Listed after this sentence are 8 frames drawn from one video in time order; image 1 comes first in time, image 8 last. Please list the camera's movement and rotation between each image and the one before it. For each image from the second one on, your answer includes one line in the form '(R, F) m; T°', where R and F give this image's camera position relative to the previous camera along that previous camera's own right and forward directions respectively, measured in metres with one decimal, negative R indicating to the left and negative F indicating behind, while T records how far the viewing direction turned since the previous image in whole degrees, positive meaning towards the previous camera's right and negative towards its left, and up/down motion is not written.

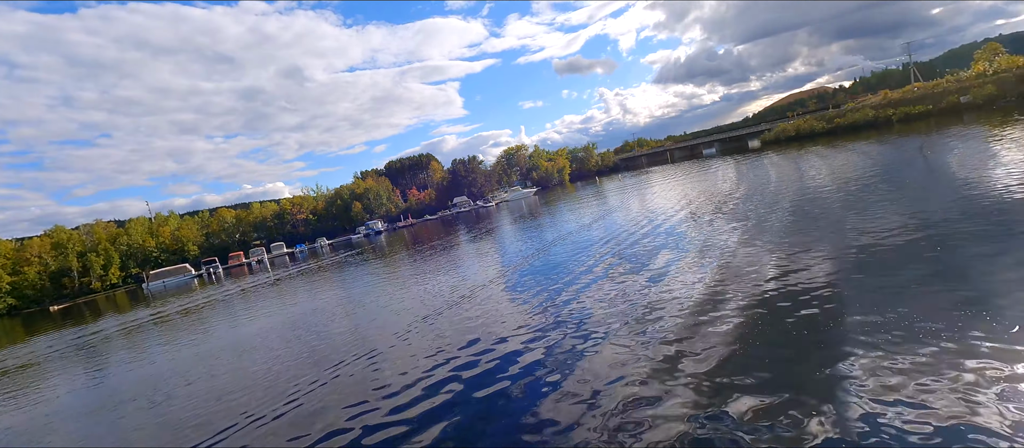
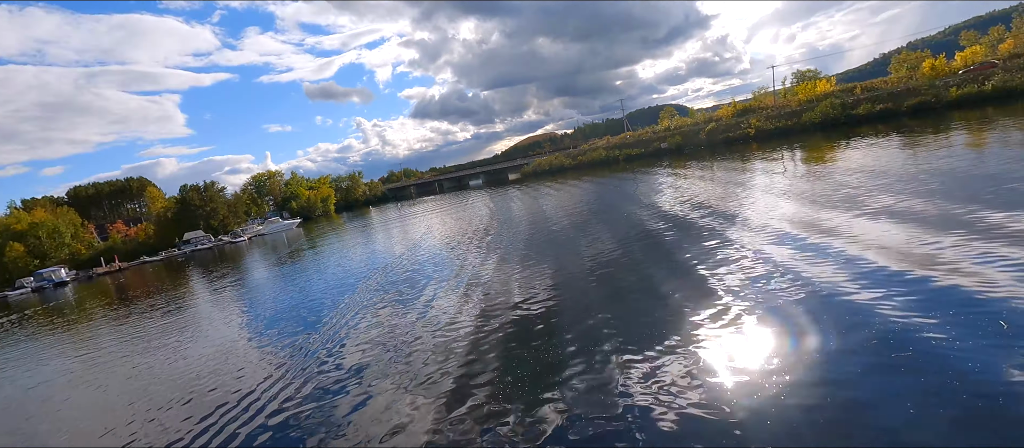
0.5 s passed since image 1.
(-0.8, +0.4) m; +30°
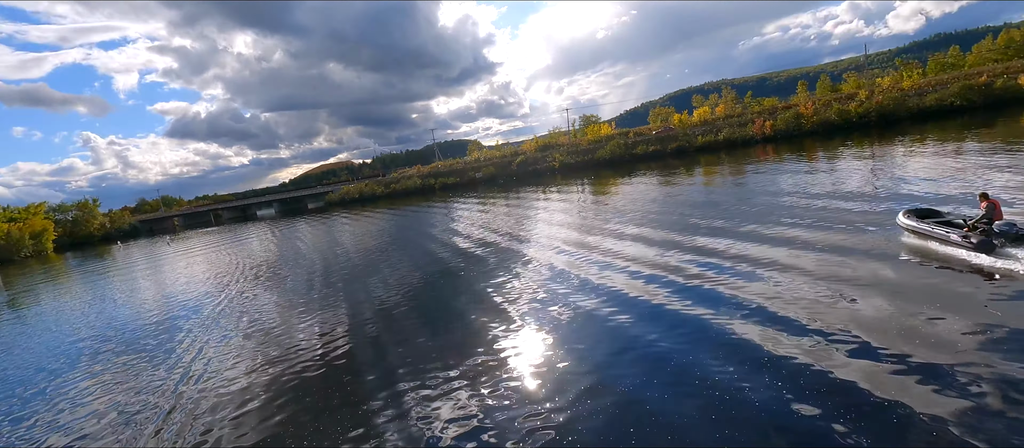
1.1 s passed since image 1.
(-0.7, +0.2) m; +25°
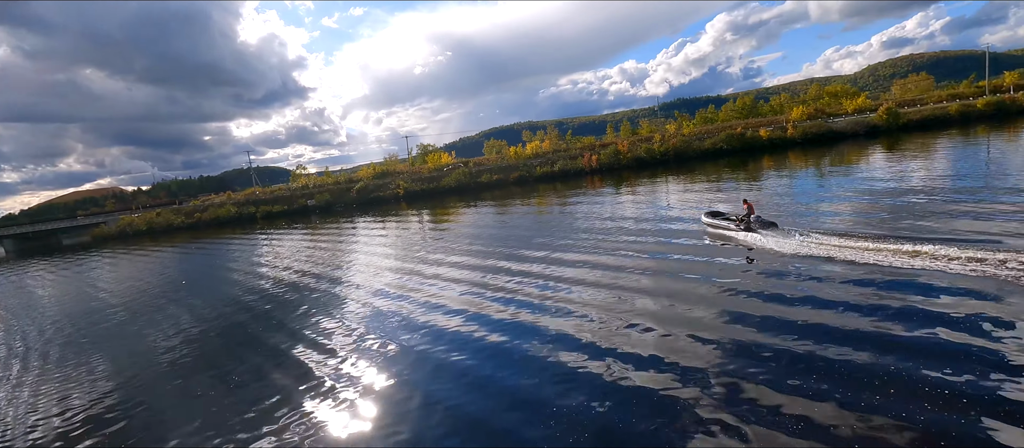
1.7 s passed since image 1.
(-0.6, -0.3) m; +22°
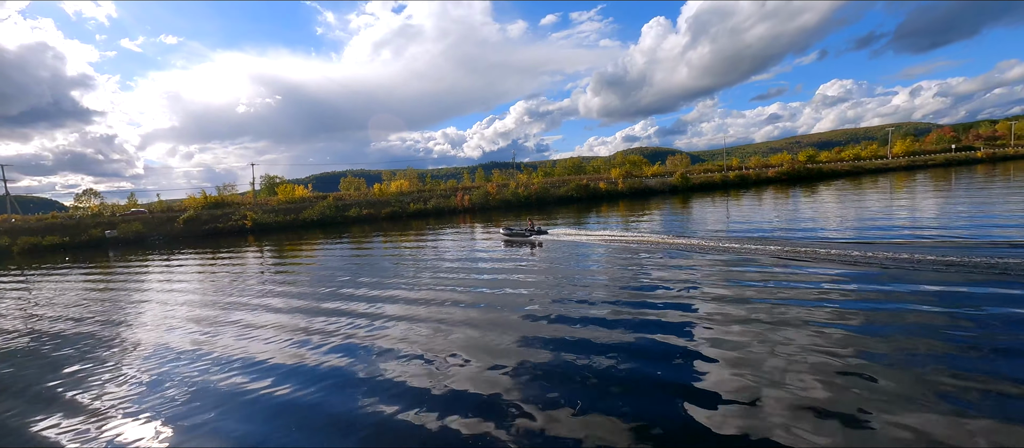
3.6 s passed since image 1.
(-2.4, -2.1) m; +26°
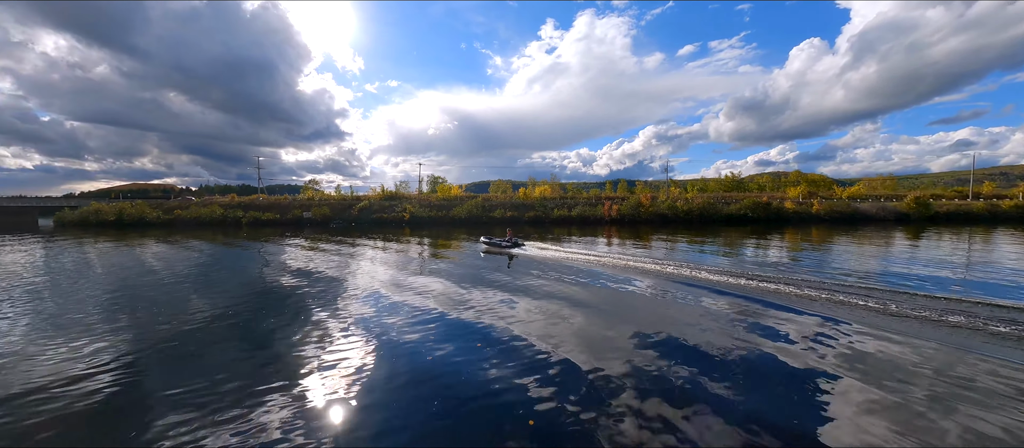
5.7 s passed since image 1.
(+4.8, -3.6) m; -23°
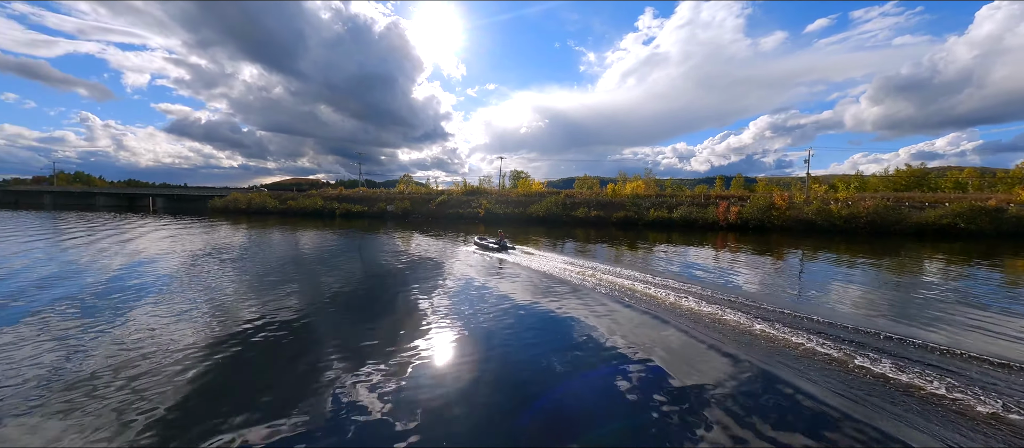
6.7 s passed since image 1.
(+2.8, +0.8) m; -16°
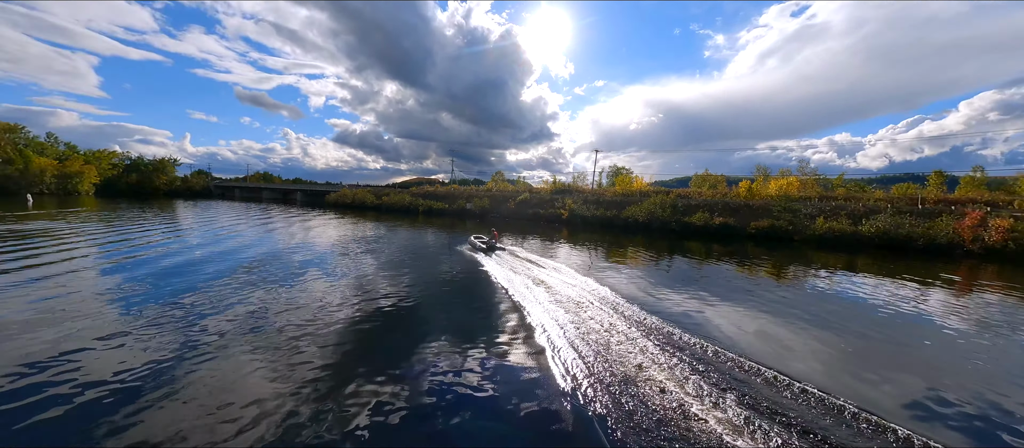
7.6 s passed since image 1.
(+0.3, +2.9) m; -13°
